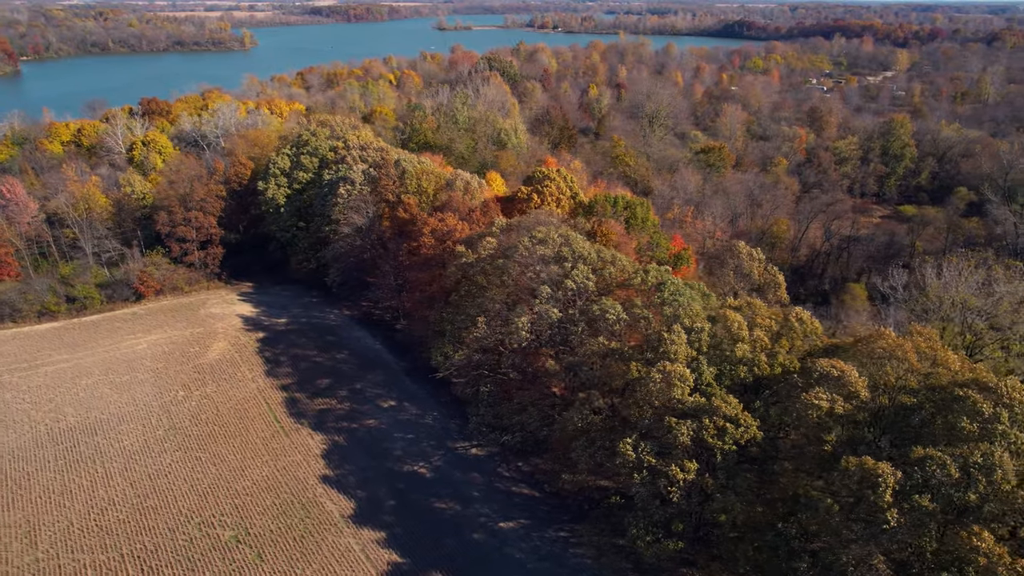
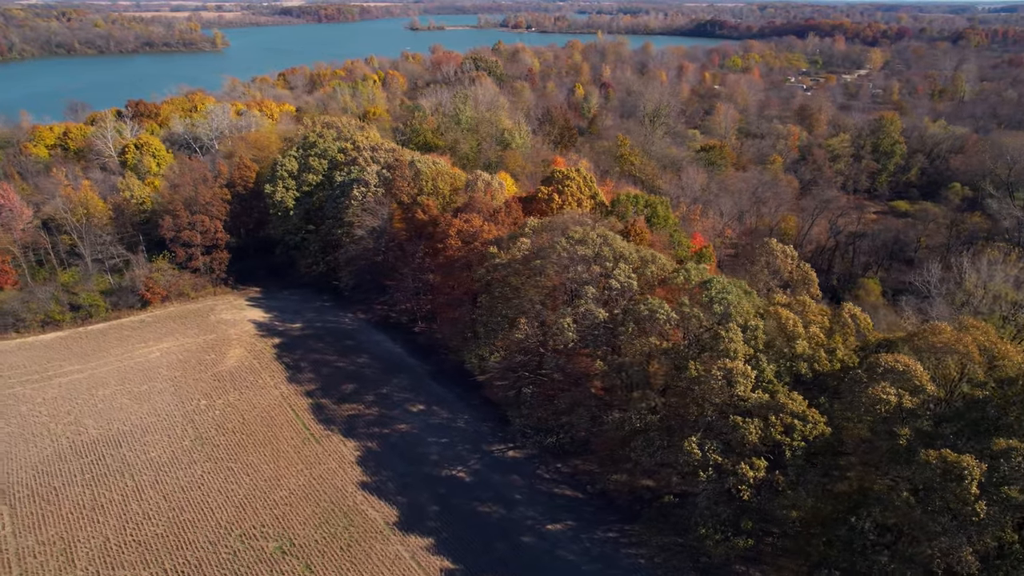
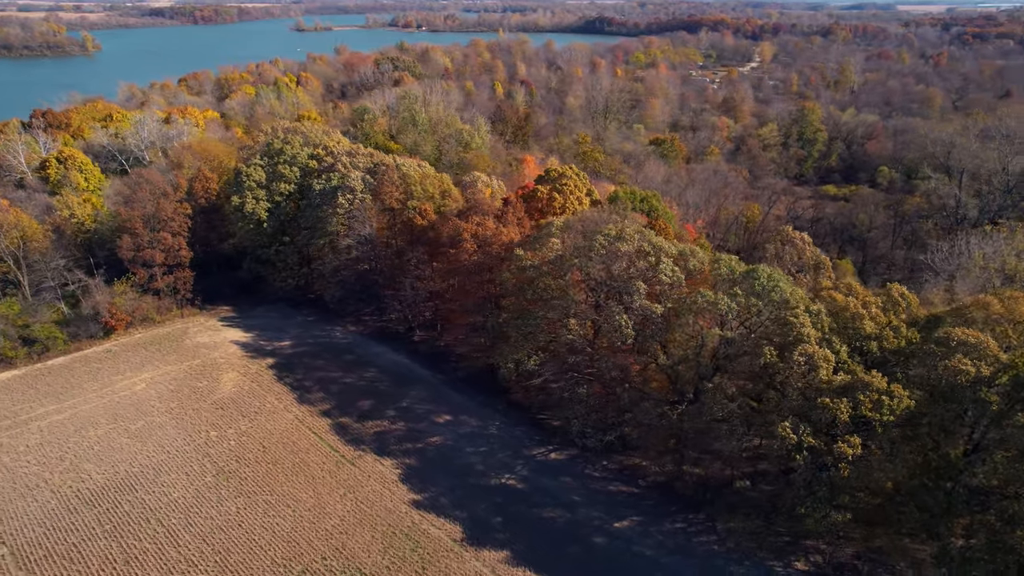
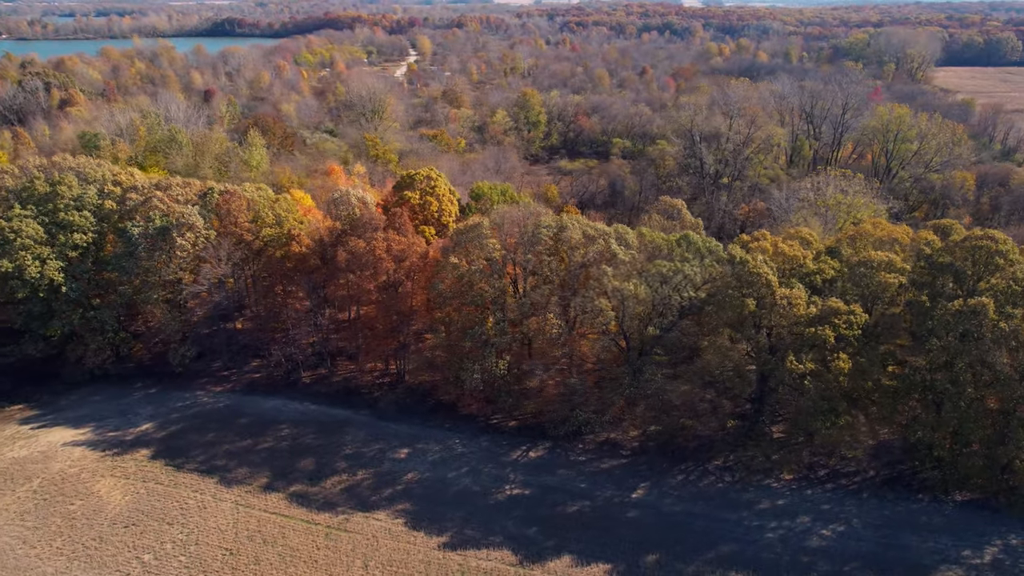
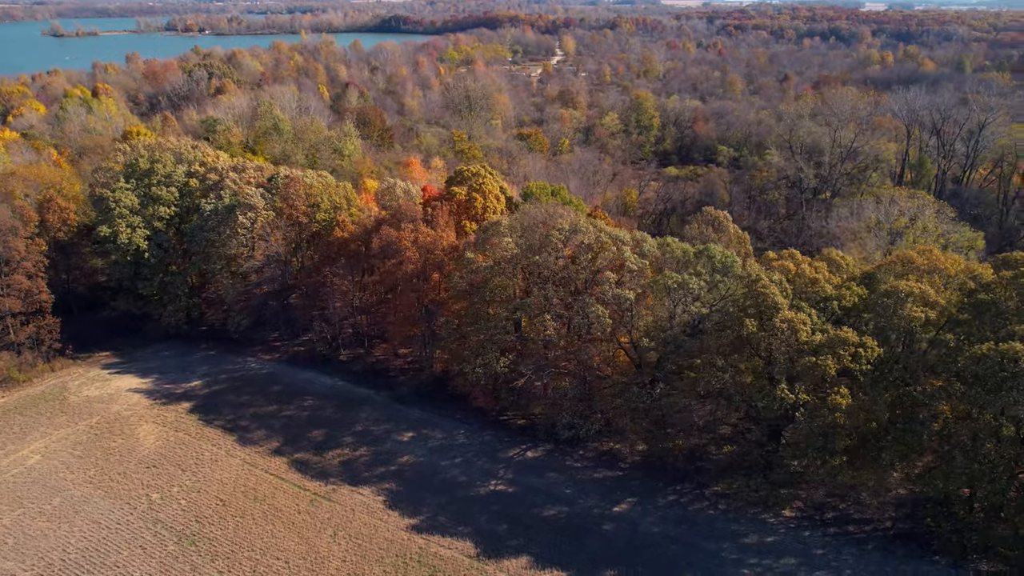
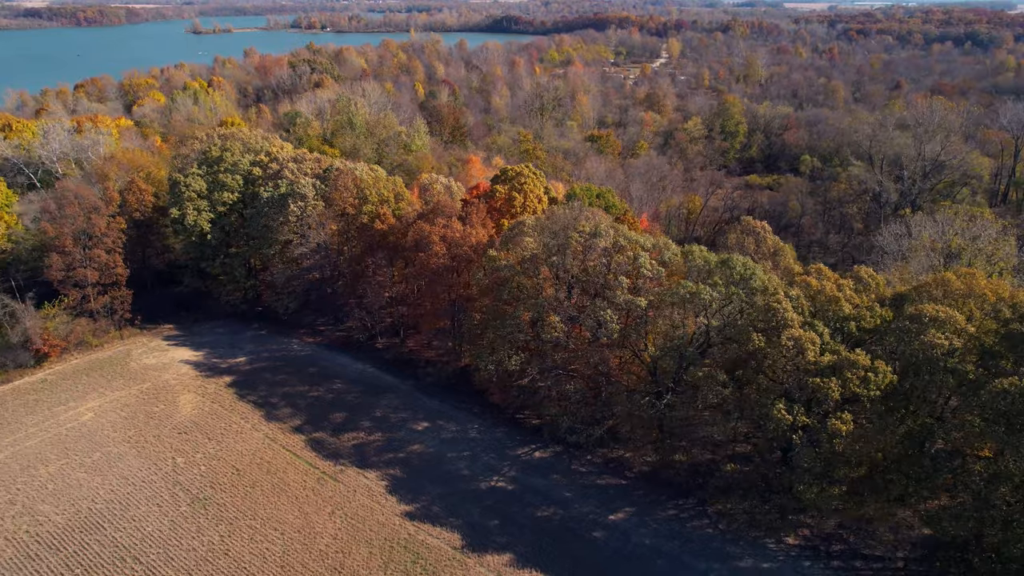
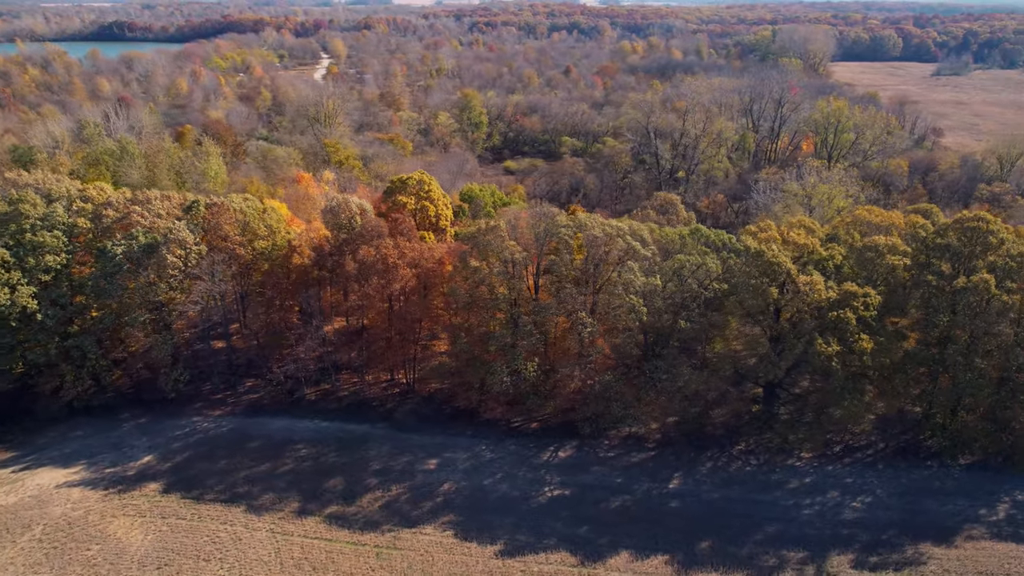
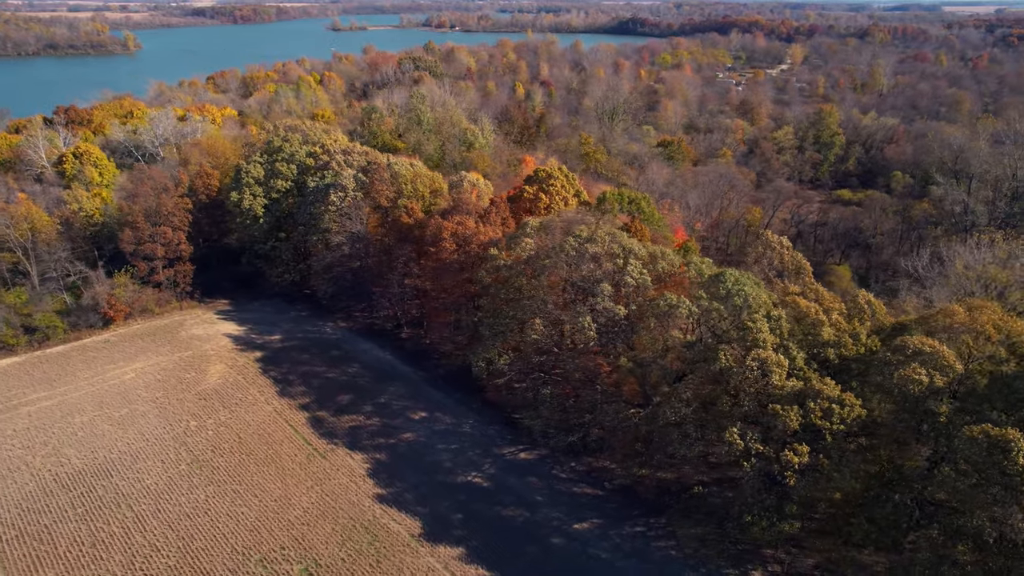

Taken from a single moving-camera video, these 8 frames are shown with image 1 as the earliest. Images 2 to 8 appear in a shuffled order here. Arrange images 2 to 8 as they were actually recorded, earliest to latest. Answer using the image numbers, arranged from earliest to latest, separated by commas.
2, 8, 3, 6, 5, 4, 7
